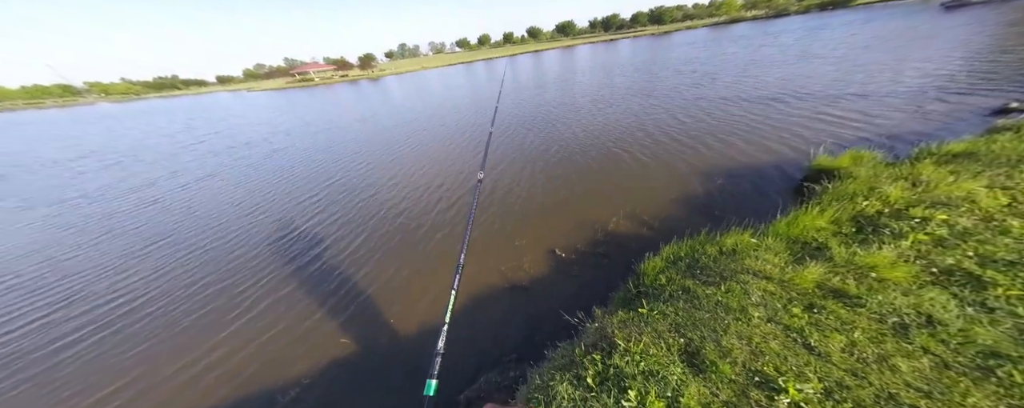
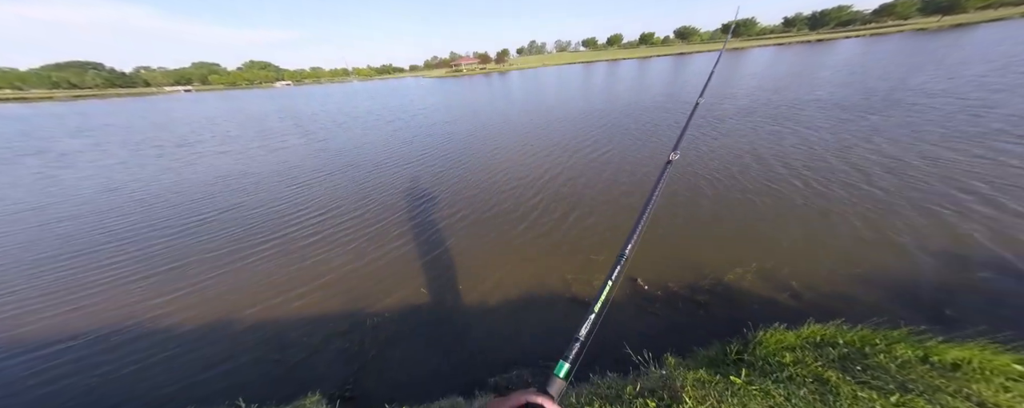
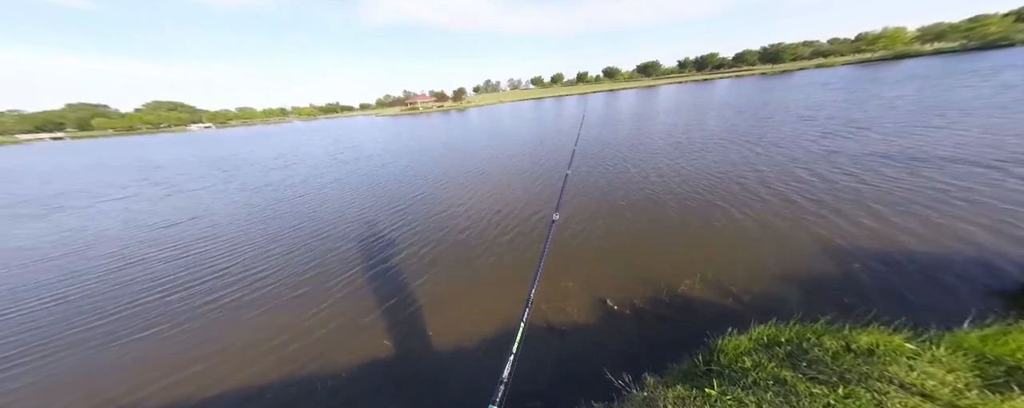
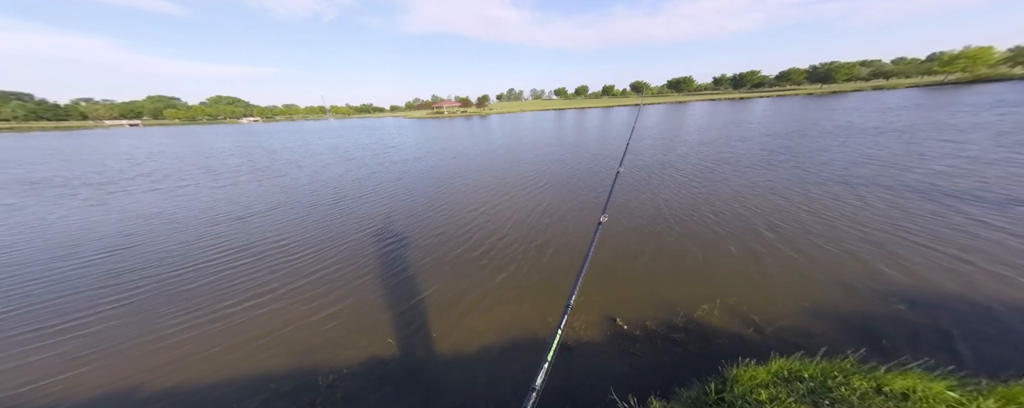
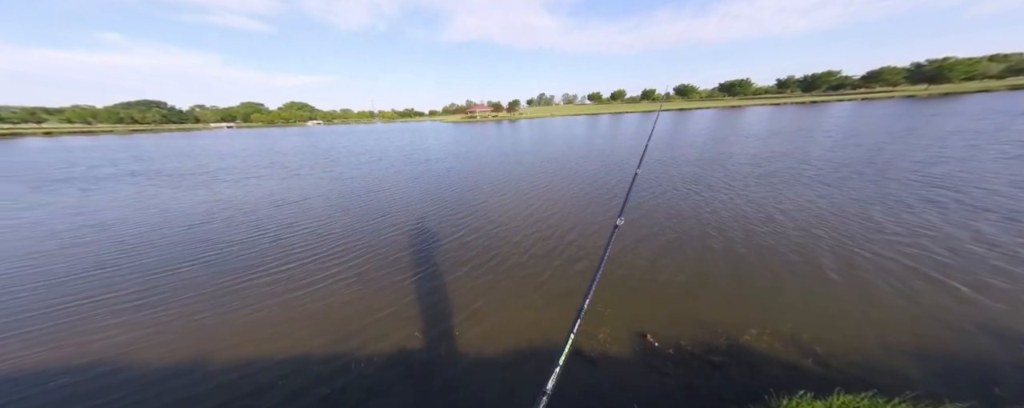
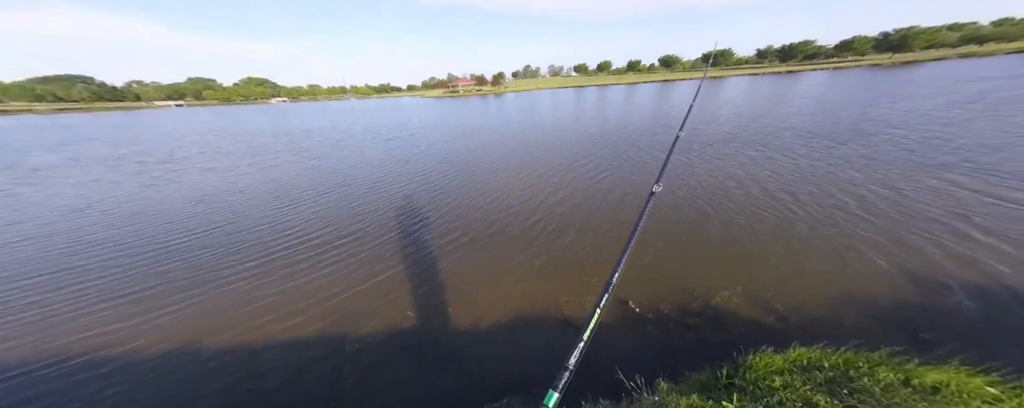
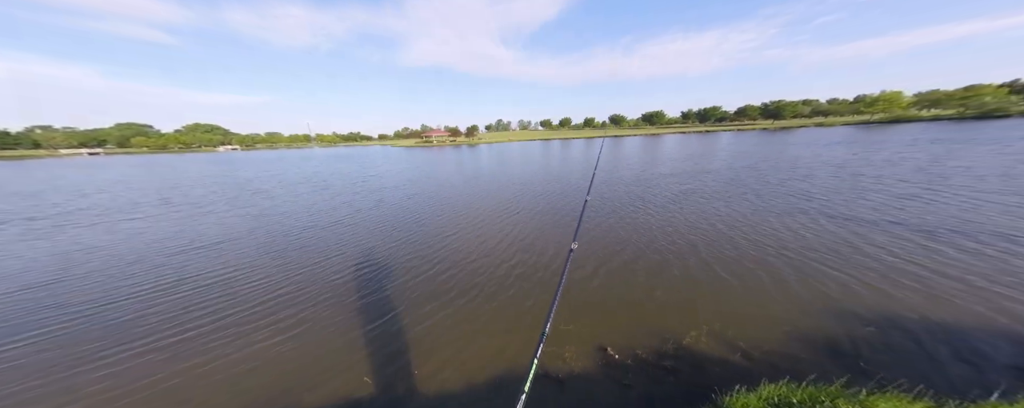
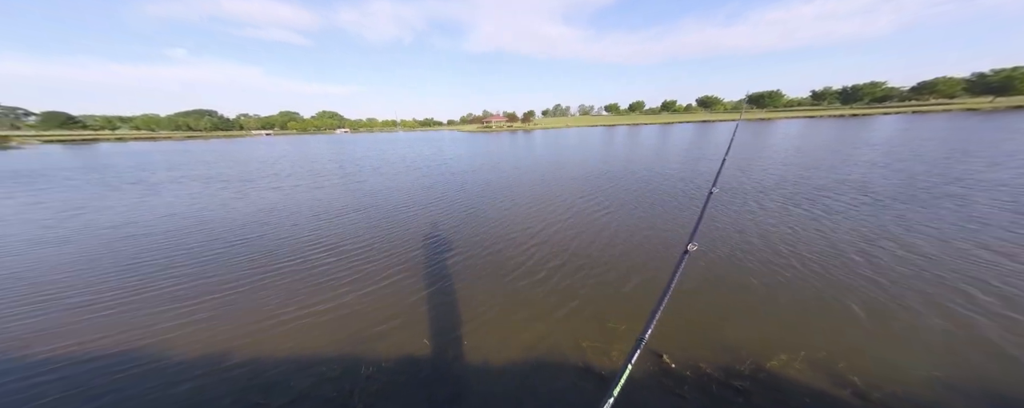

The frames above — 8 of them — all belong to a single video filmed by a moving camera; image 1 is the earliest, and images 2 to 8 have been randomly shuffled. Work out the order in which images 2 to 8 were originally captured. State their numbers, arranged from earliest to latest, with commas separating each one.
3, 5, 7, 4, 8, 2, 6
